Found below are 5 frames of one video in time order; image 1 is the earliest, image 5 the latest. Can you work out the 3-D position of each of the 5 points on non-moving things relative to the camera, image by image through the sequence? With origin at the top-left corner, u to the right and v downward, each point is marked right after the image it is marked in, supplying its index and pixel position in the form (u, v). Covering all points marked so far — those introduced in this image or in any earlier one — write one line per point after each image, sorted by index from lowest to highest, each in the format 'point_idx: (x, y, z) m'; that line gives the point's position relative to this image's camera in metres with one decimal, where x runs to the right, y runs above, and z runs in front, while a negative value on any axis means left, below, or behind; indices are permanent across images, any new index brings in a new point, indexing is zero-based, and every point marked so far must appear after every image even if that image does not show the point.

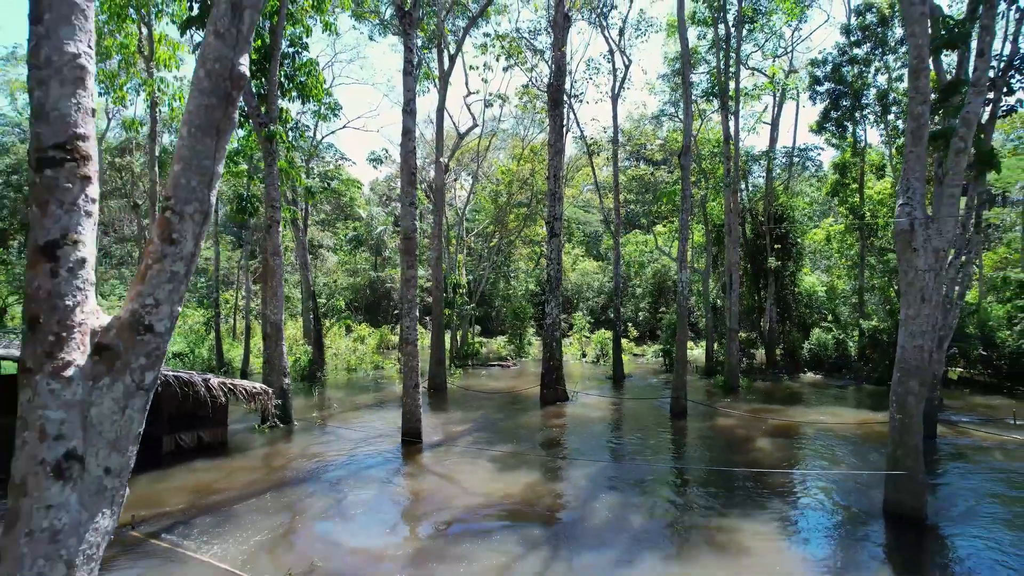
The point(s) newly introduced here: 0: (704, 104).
0: (+3.9, +3.8, +17.8) m
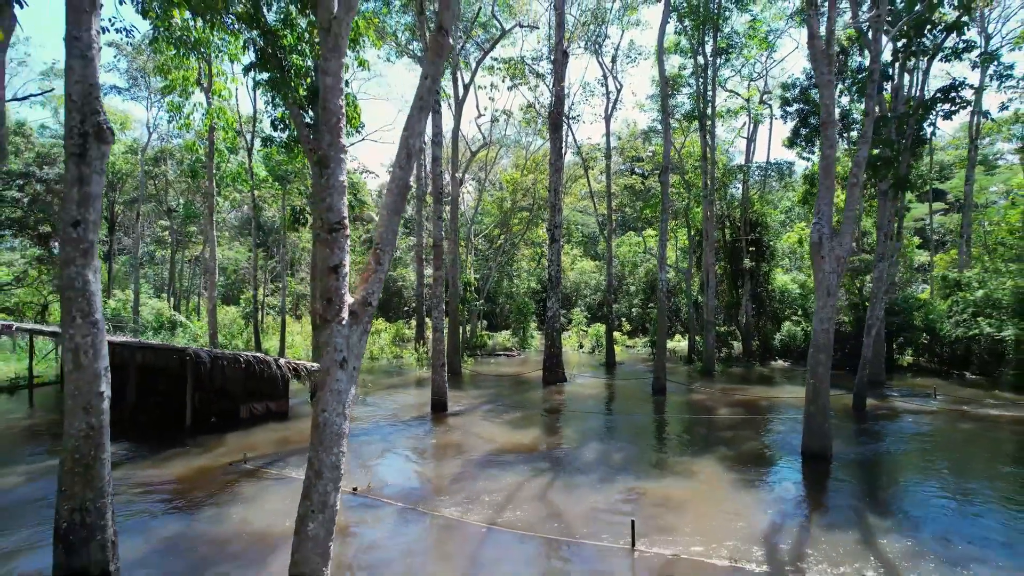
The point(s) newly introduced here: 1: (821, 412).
0: (+4.0, +3.8, +20.2) m
1: (+3.4, -1.3, +9.4) m
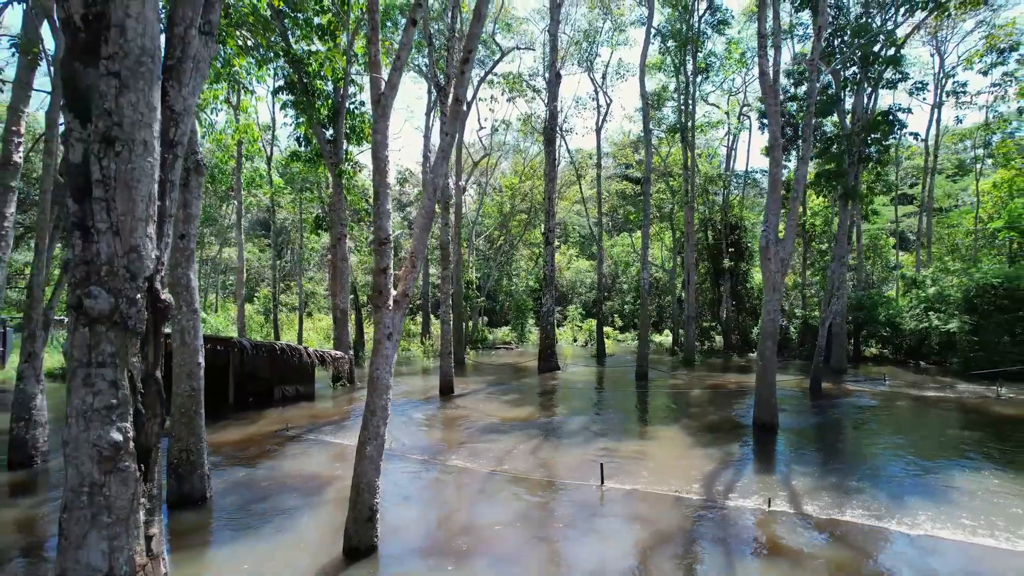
0: (+4.0, +3.9, +22.1) m
1: (+3.3, -1.3, +11.3) m
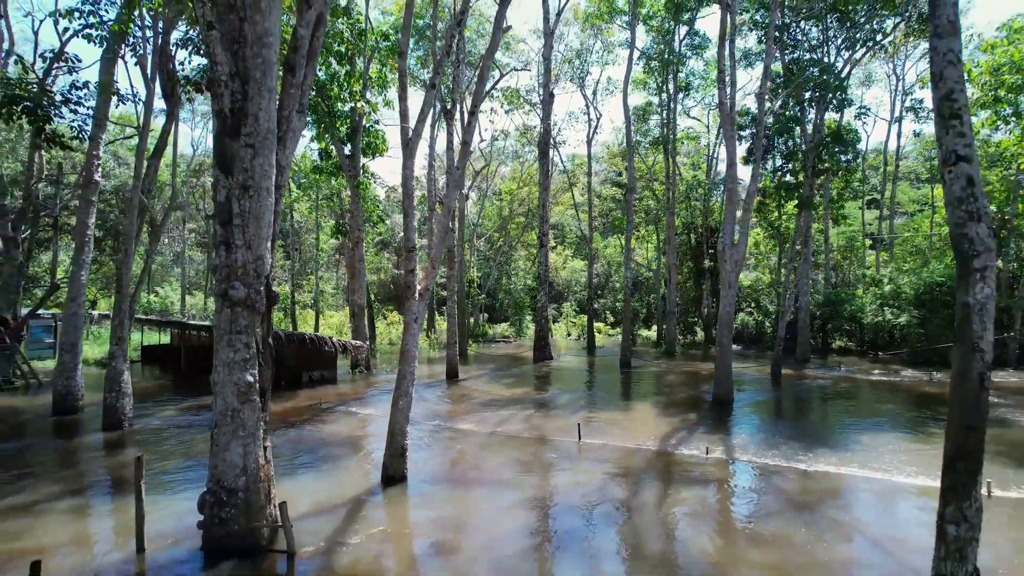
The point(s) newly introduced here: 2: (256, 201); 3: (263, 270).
0: (+3.9, +3.9, +24.2) m
1: (+3.3, -1.3, +13.4) m
2: (-1.7, +0.6, +5.9) m
3: (-1.7, +0.1, +6.0) m
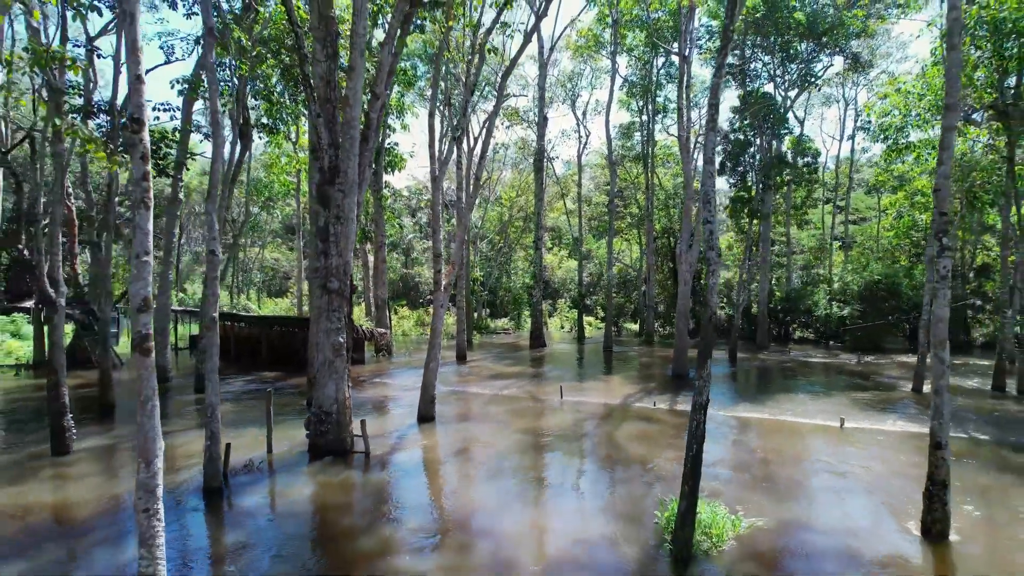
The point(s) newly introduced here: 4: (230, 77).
0: (+3.9, +4.0, +27.4) m
1: (+3.3, -1.2, +16.6) m
2: (-1.8, +0.7, +9.1) m
3: (-1.7, +0.2, +9.3) m
4: (-4.6, +3.4, +14.3) m
